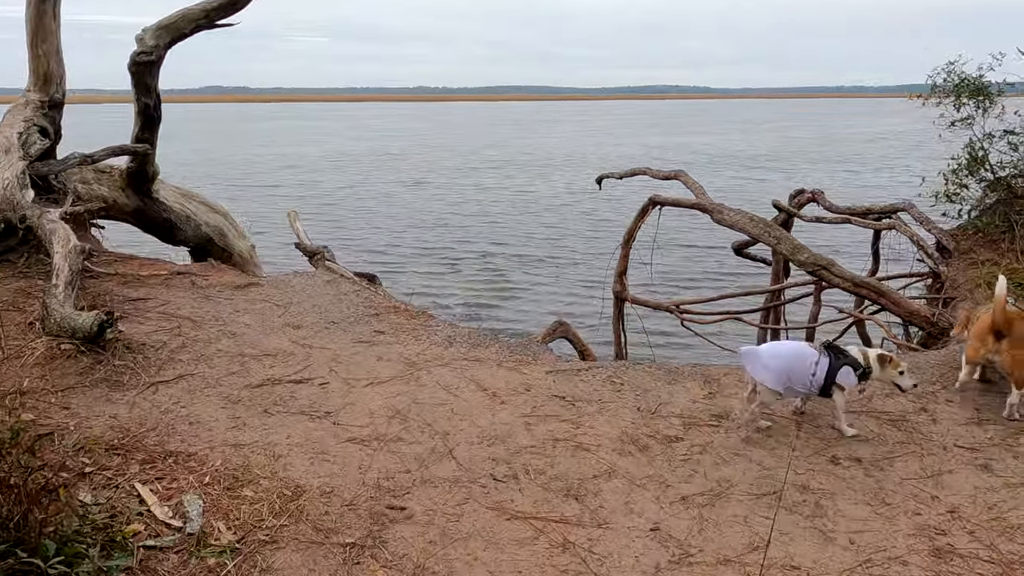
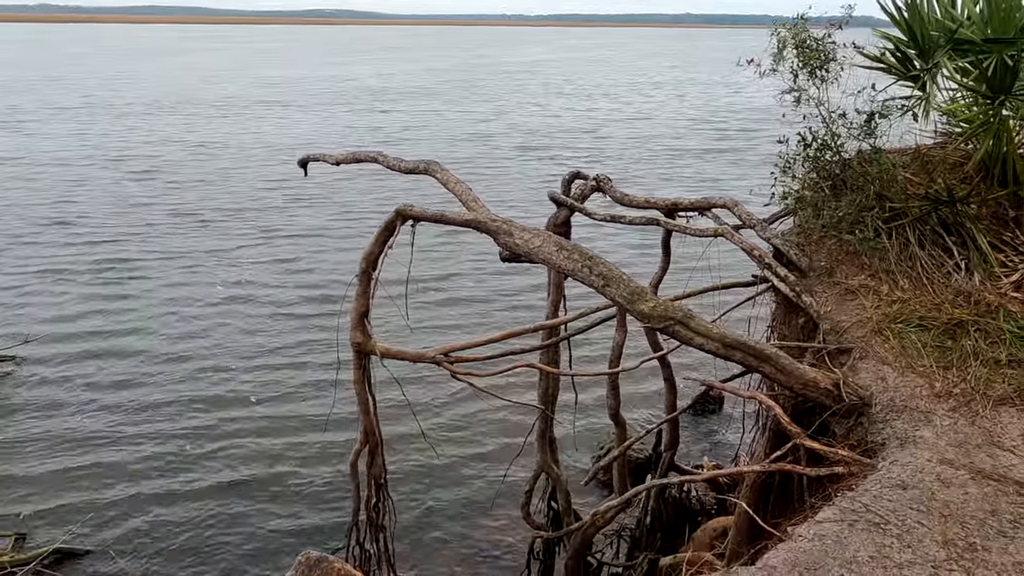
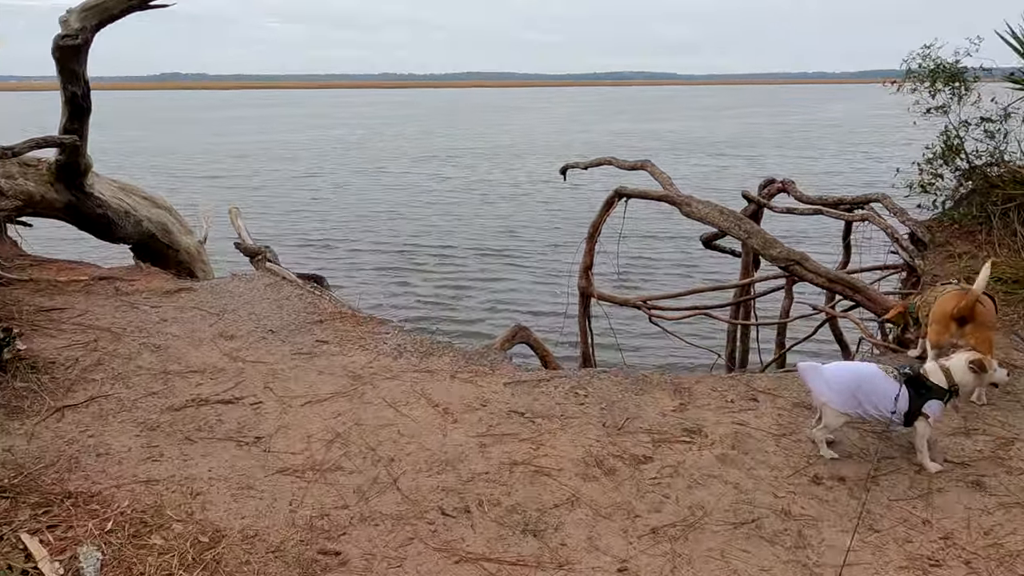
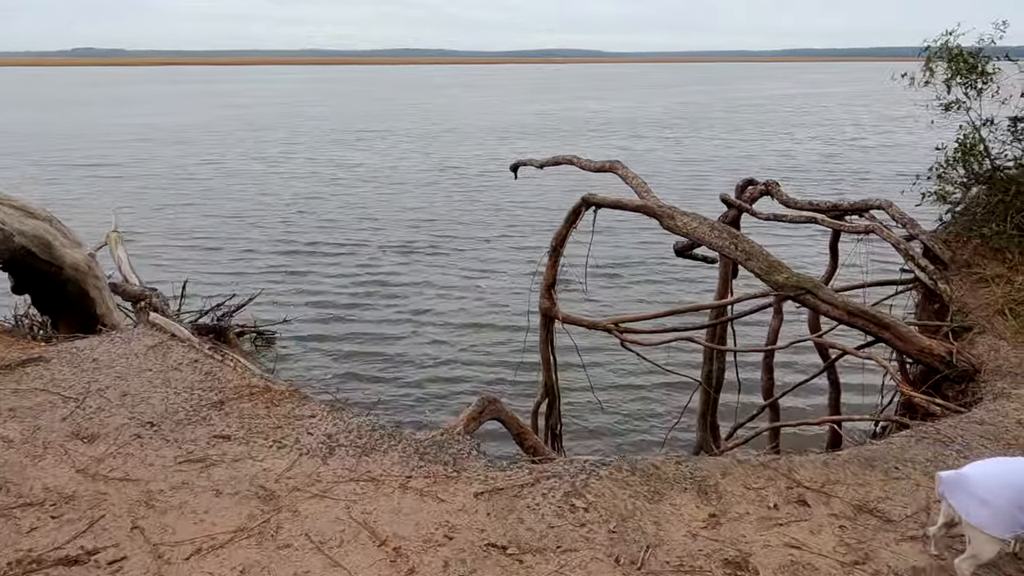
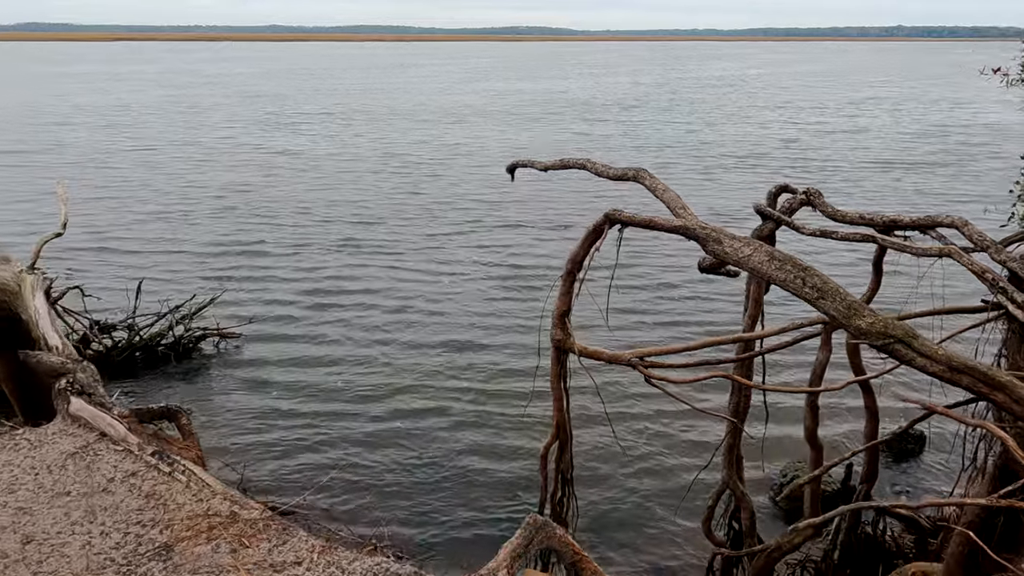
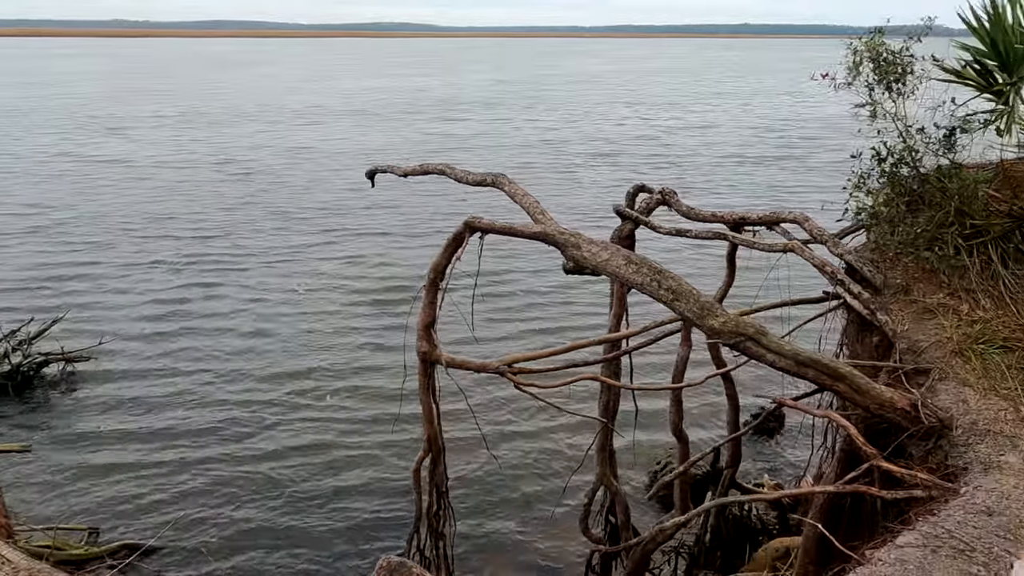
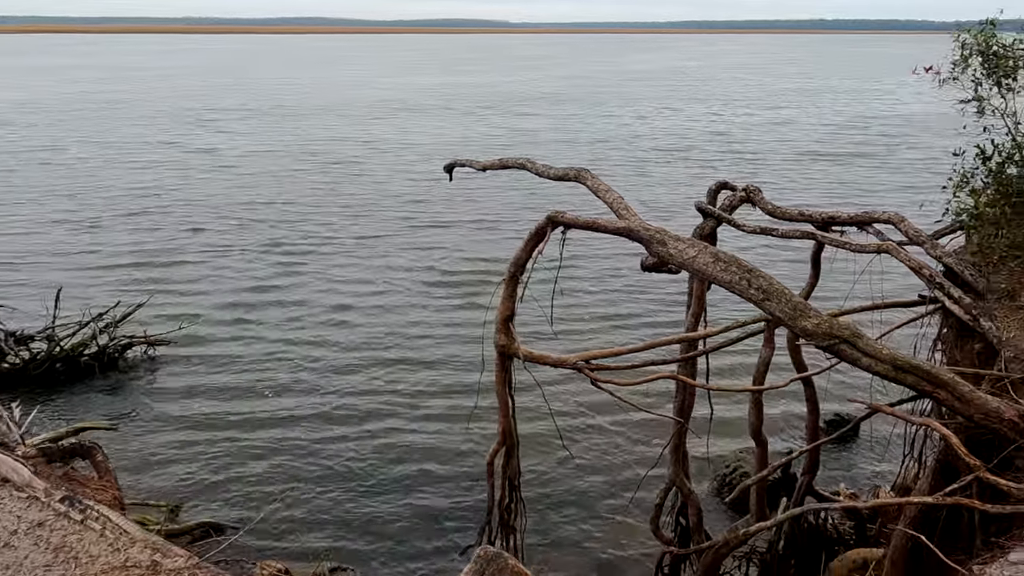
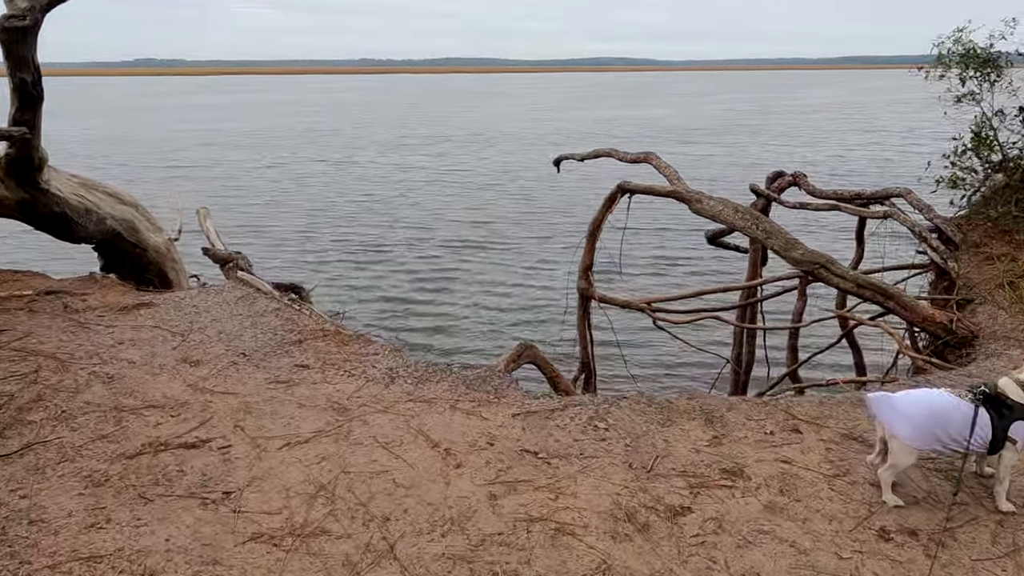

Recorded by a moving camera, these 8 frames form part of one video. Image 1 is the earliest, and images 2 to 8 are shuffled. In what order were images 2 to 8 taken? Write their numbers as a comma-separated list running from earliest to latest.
3, 8, 4, 5, 7, 6, 2
